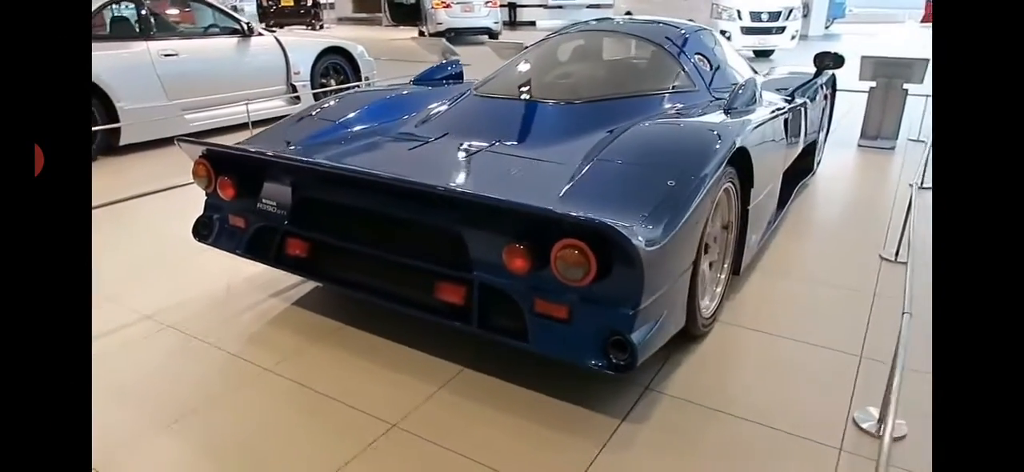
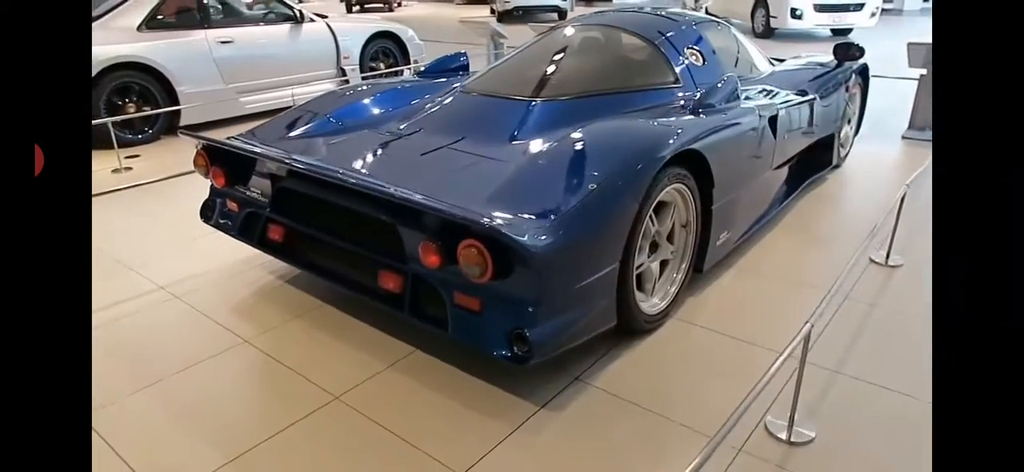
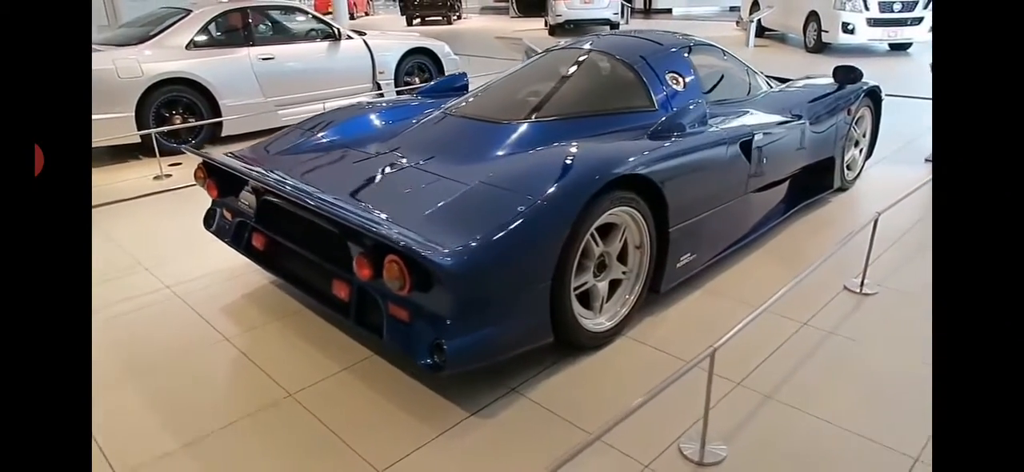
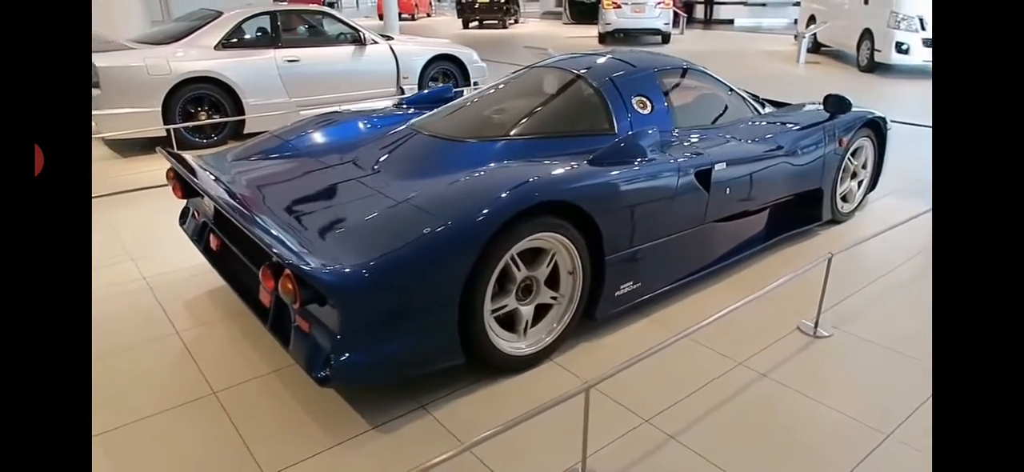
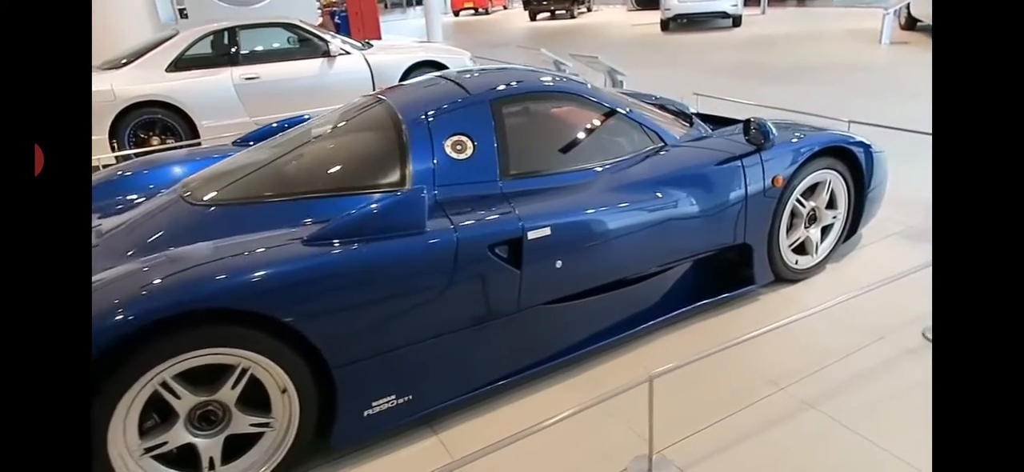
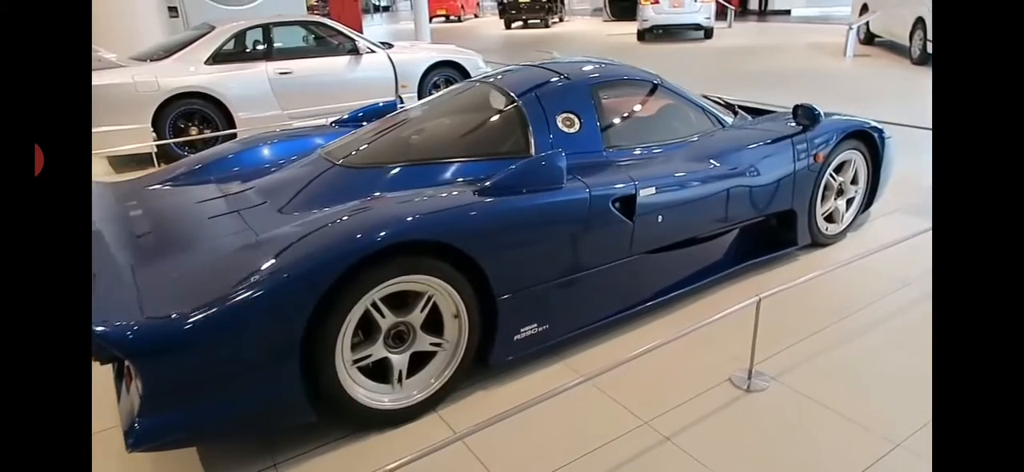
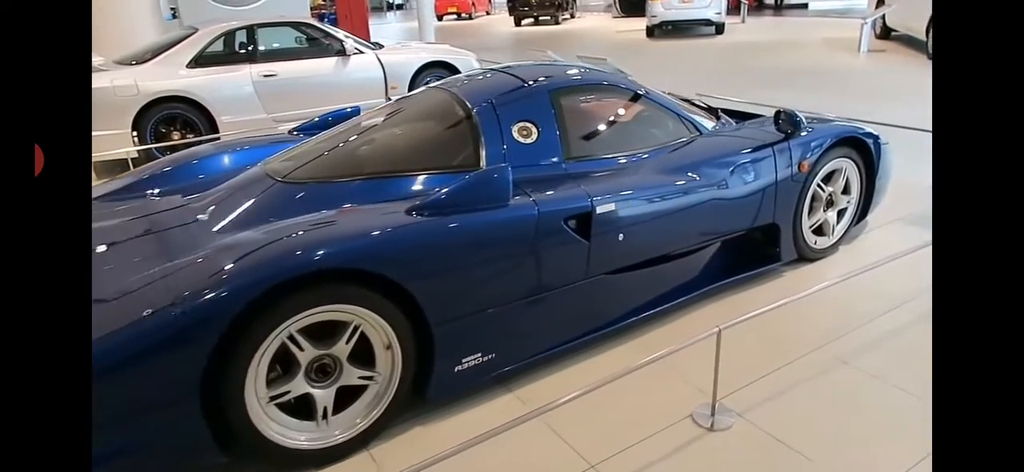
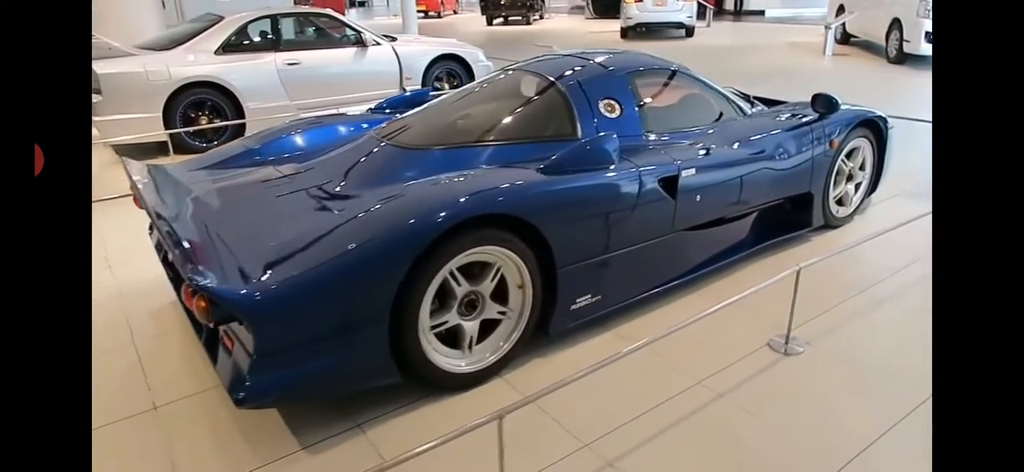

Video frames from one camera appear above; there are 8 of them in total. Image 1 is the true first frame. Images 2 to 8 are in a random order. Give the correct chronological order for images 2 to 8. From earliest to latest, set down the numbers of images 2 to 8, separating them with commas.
2, 3, 4, 8, 6, 7, 5
